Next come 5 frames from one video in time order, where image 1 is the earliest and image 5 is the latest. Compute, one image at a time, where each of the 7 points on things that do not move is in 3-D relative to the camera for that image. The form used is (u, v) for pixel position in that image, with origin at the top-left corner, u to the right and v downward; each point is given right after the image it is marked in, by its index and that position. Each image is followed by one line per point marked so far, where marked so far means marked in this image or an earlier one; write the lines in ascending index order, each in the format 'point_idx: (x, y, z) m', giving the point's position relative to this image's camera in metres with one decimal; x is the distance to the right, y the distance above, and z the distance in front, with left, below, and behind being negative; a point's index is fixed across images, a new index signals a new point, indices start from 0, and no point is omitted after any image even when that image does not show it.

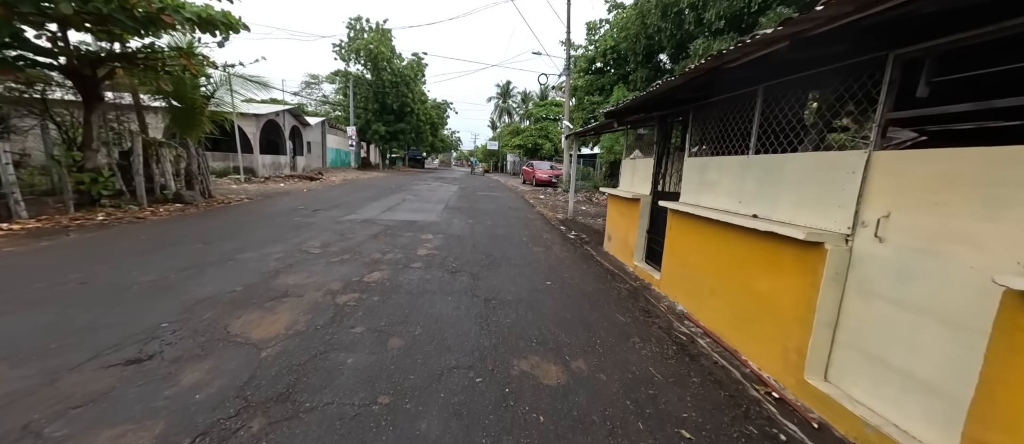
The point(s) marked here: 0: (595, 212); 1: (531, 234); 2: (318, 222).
0: (+2.8, +0.3, +12.2) m
1: (+0.4, -0.3, +6.9) m
2: (-3.7, 0.0, +6.8) m
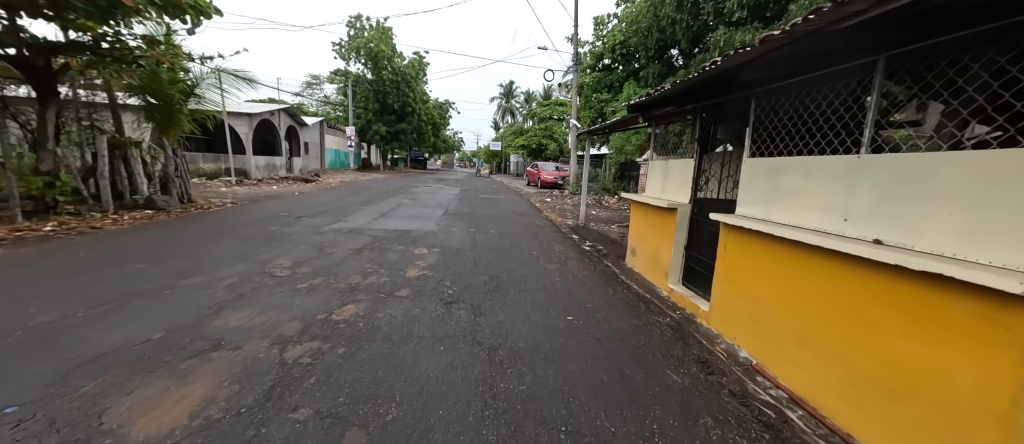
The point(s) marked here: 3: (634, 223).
0: (+3.0, +0.1, +11.3) m
1: (+0.5, -0.4, +6.1) m
2: (-3.6, -0.2, +5.9) m
3: (+1.9, 0.0, +5.4) m
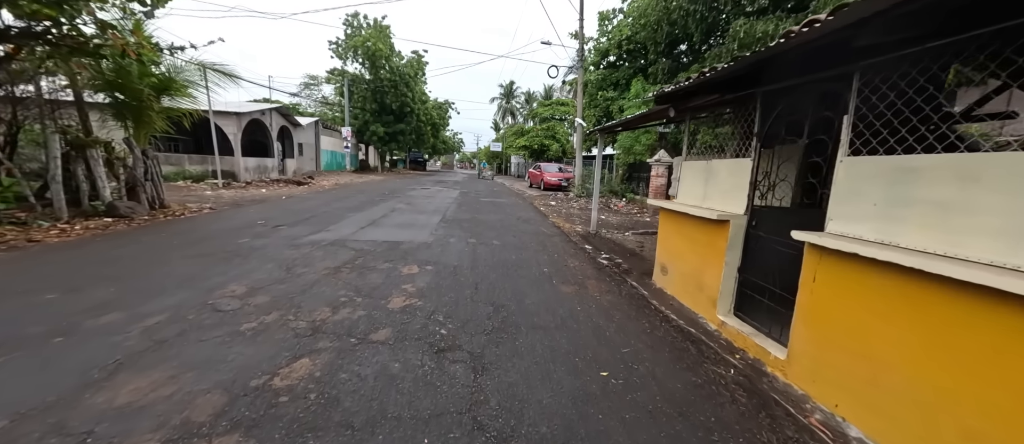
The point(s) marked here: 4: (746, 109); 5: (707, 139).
0: (+3.1, 0.0, +10.4) m
1: (+0.6, -0.6, +5.2) m
2: (-3.5, -0.4, +5.1) m
3: (+2.0, -0.2, +4.5) m
4: (+2.4, +1.2, +3.7) m
5: (+2.4, +1.1, +4.4) m
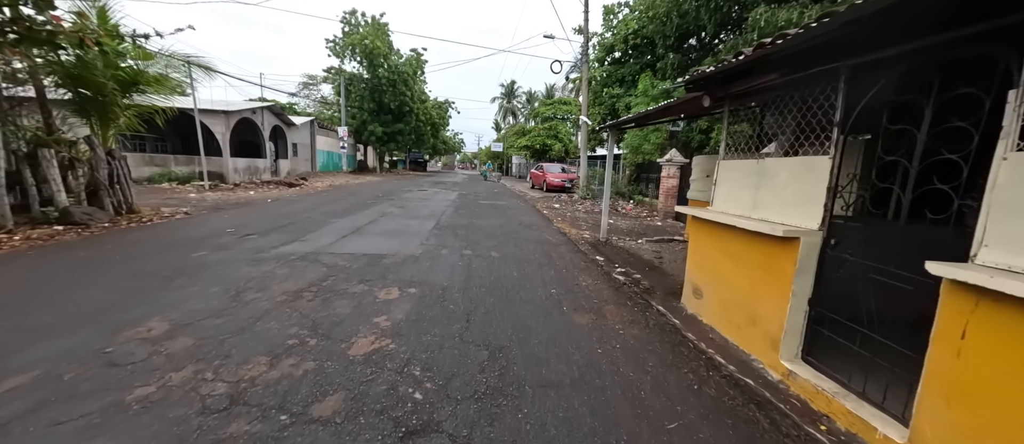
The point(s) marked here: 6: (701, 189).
0: (+3.1, -0.2, +9.6) m
1: (+0.6, -0.7, +4.4) m
2: (-3.5, -0.5, +4.3) m
3: (+2.0, -0.3, +3.7) m
4: (+2.4, +1.1, +2.9) m
5: (+2.4, +0.9, +3.6) m
6: (+3.7, +0.7, +6.9) m
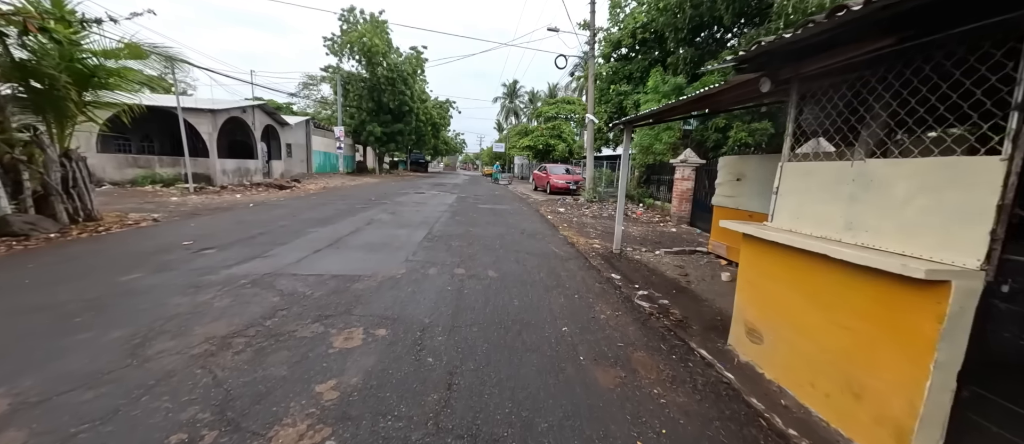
0: (+3.2, -0.3, +8.7) m
1: (+0.6, -0.9, +3.6) m
2: (-3.5, -0.7, +3.5) m
3: (+2.0, -0.5, +2.9) m
4: (+2.4, +0.9, +2.1) m
5: (+2.4, +0.8, +2.7) m
6: (+3.7, +0.5, +6.0) m
